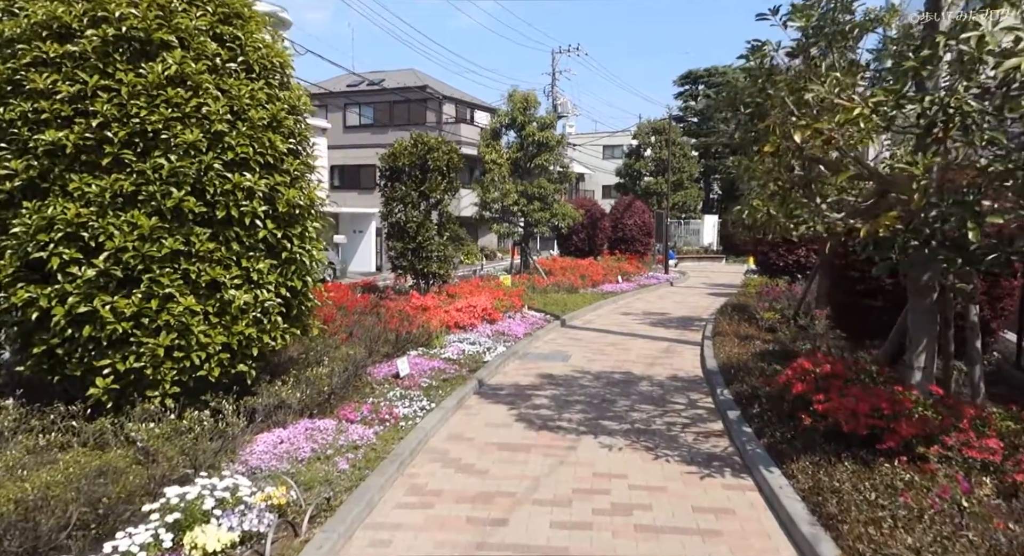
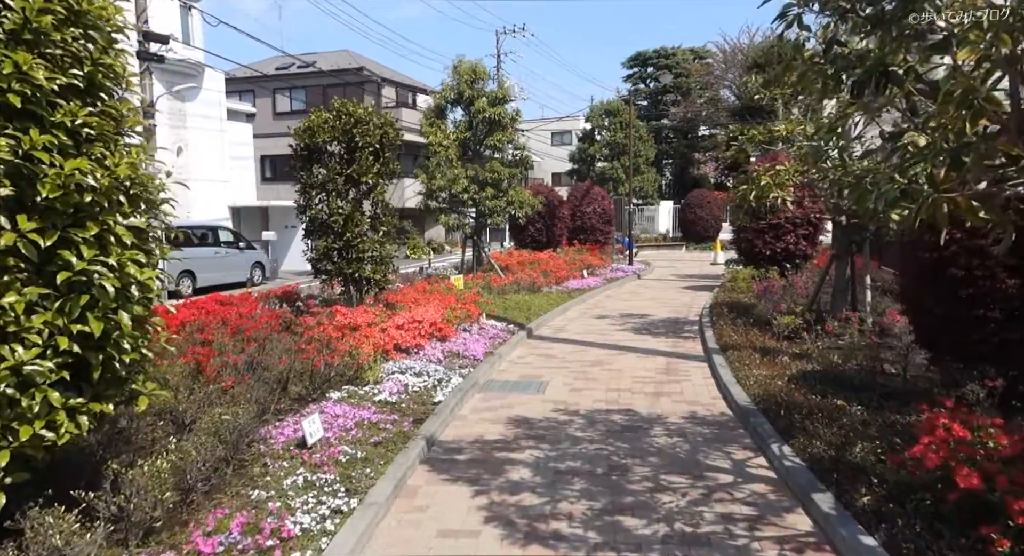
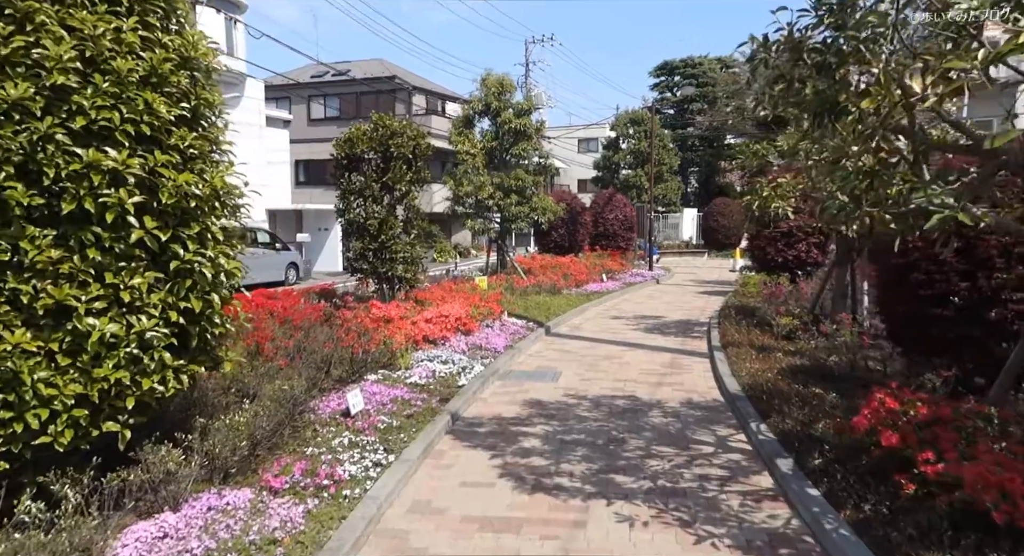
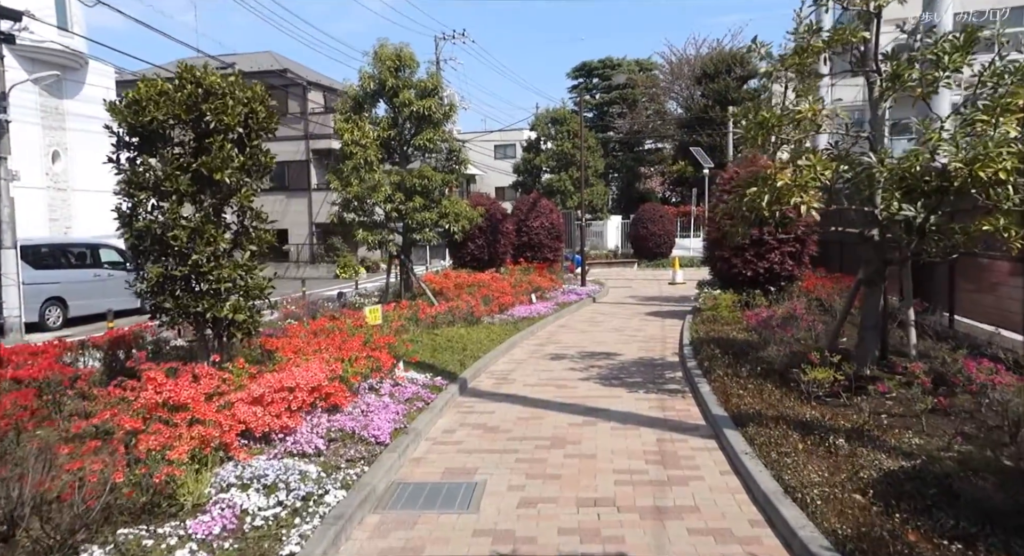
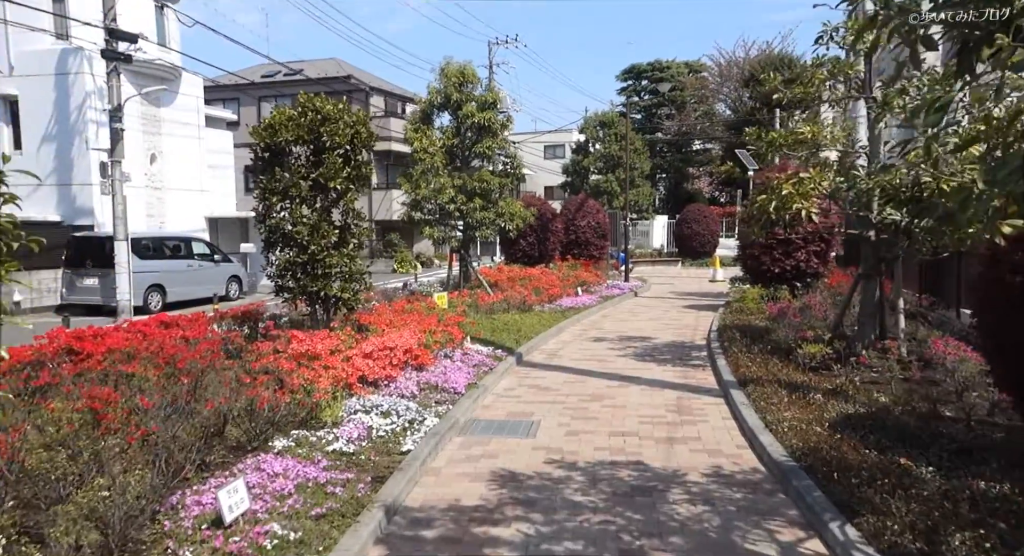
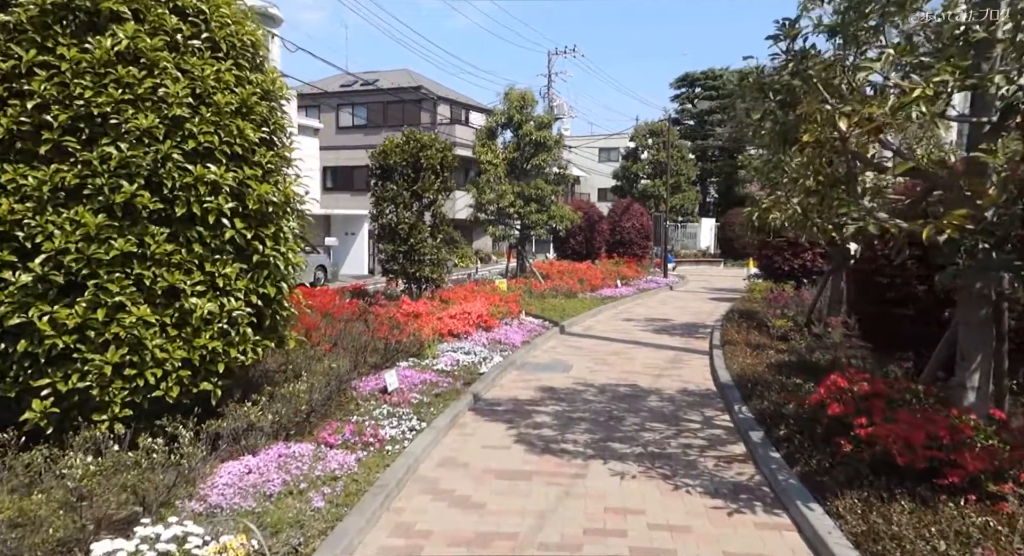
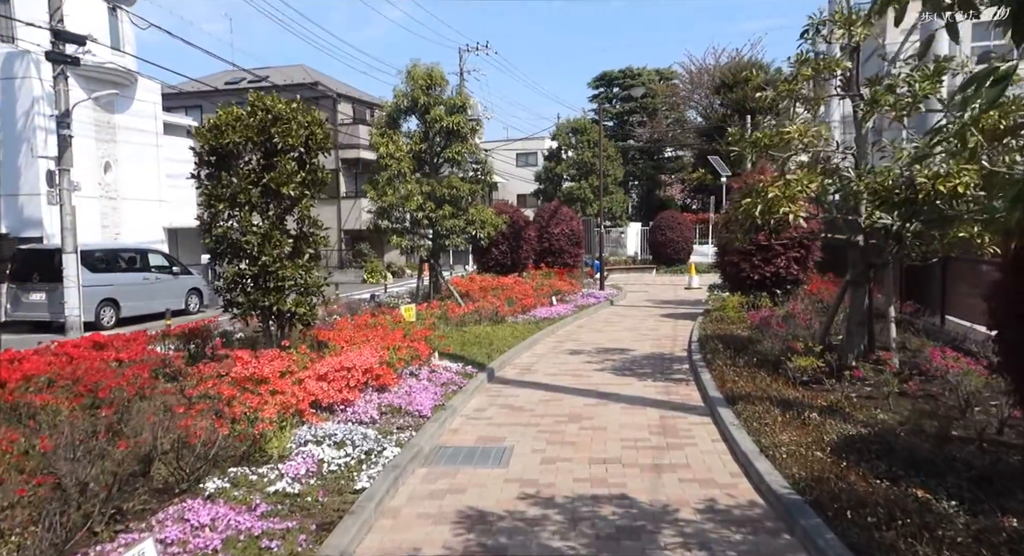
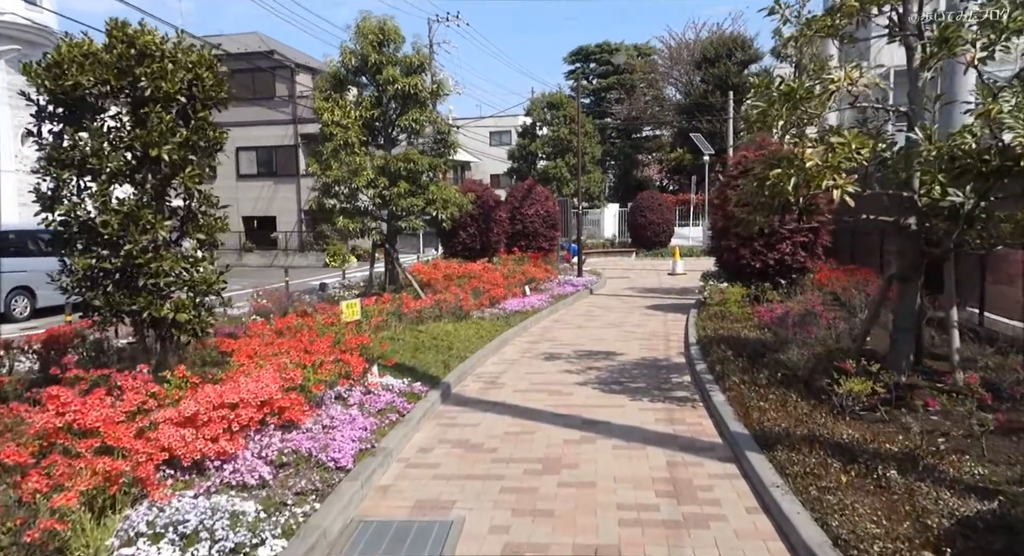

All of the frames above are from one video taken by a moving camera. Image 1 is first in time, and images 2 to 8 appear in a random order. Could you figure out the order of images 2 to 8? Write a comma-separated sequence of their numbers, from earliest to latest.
6, 3, 2, 5, 7, 4, 8
